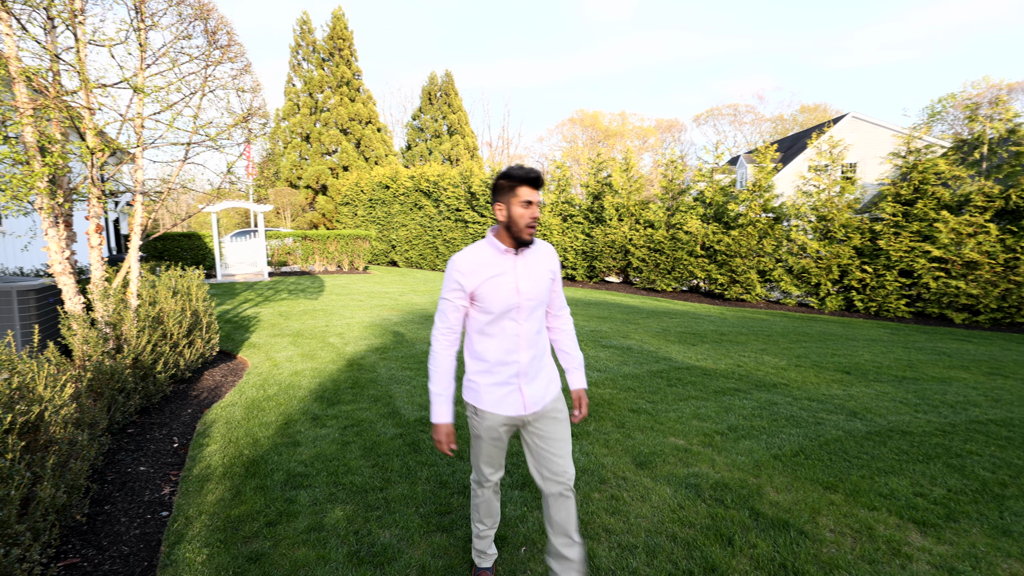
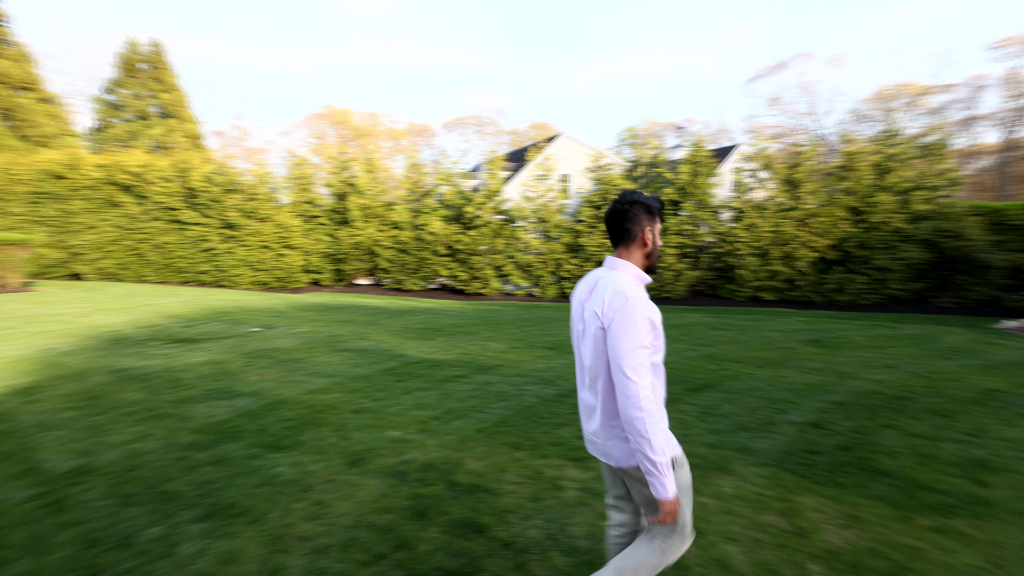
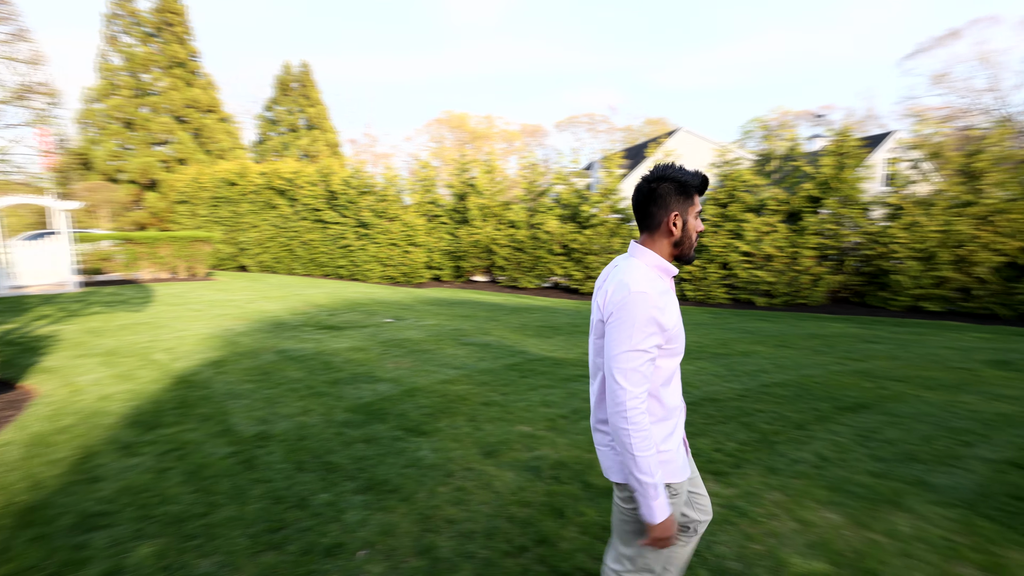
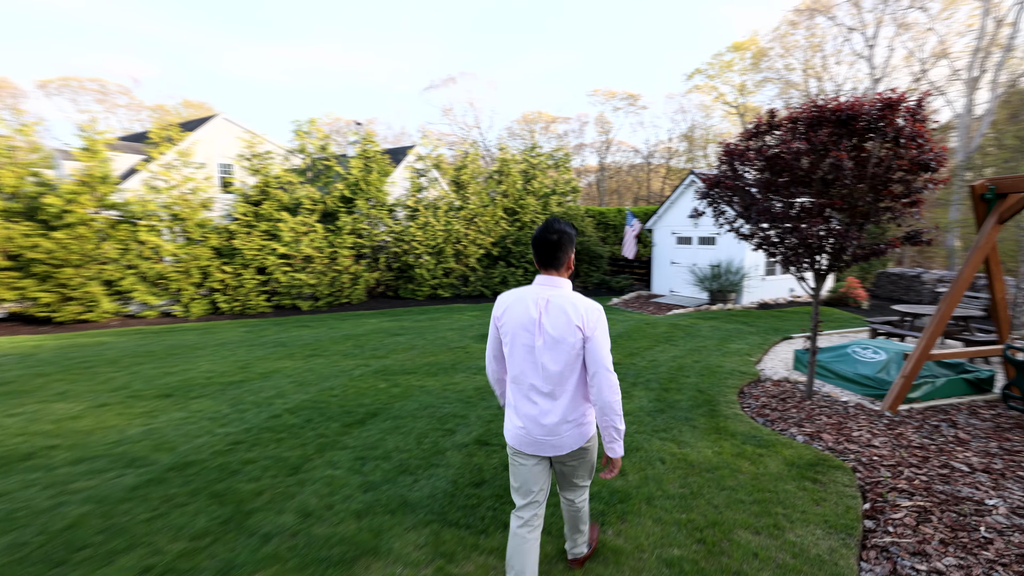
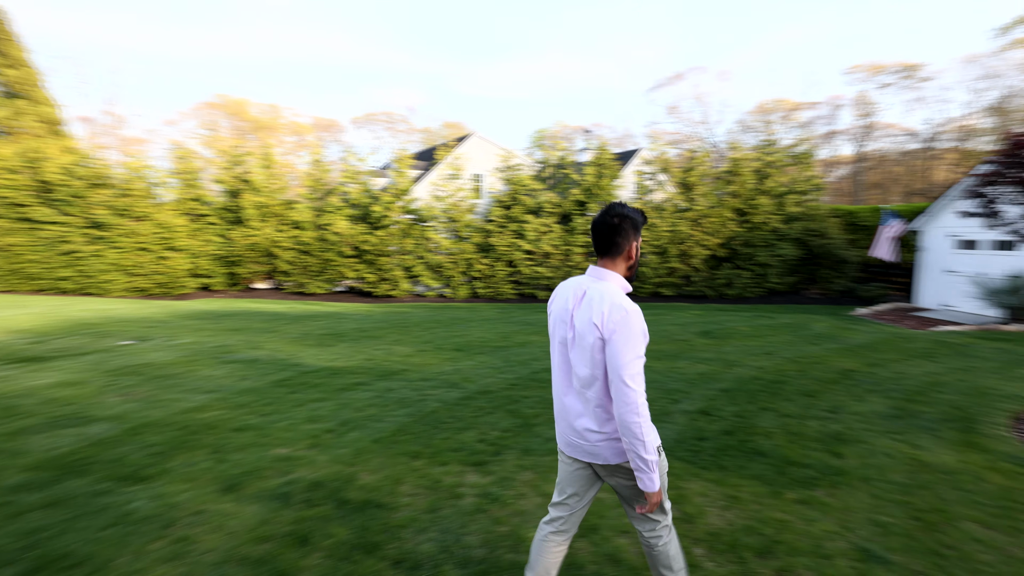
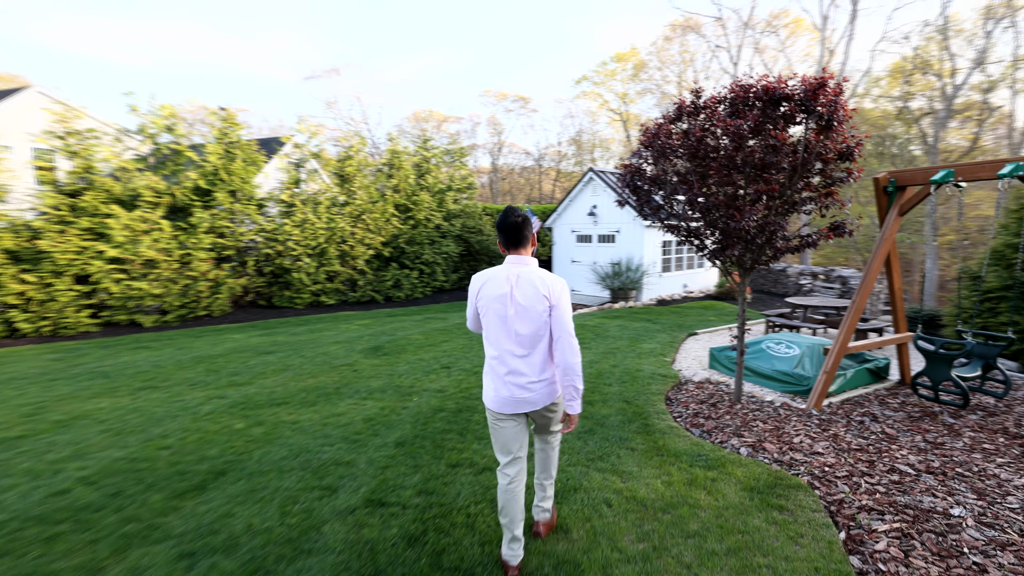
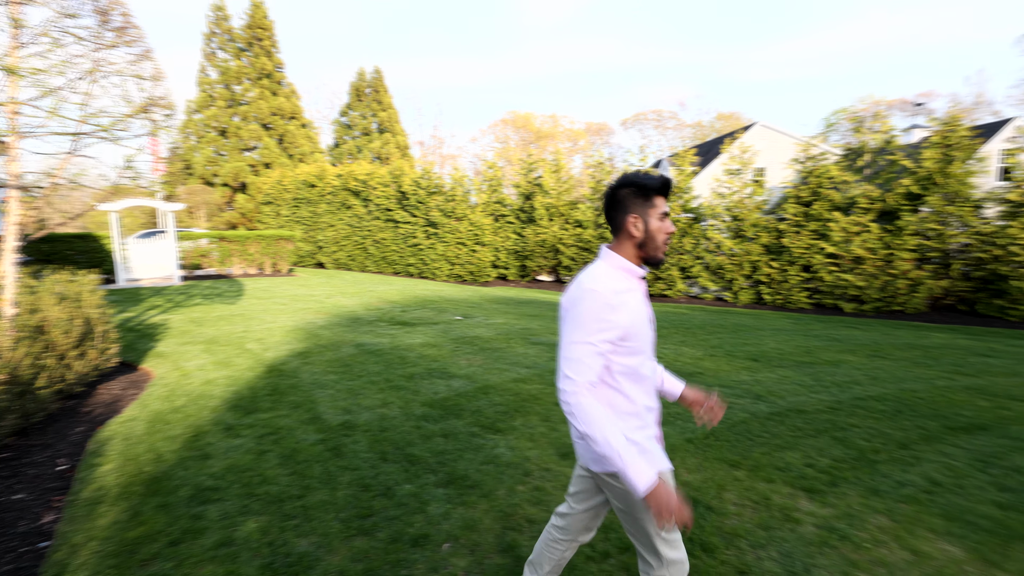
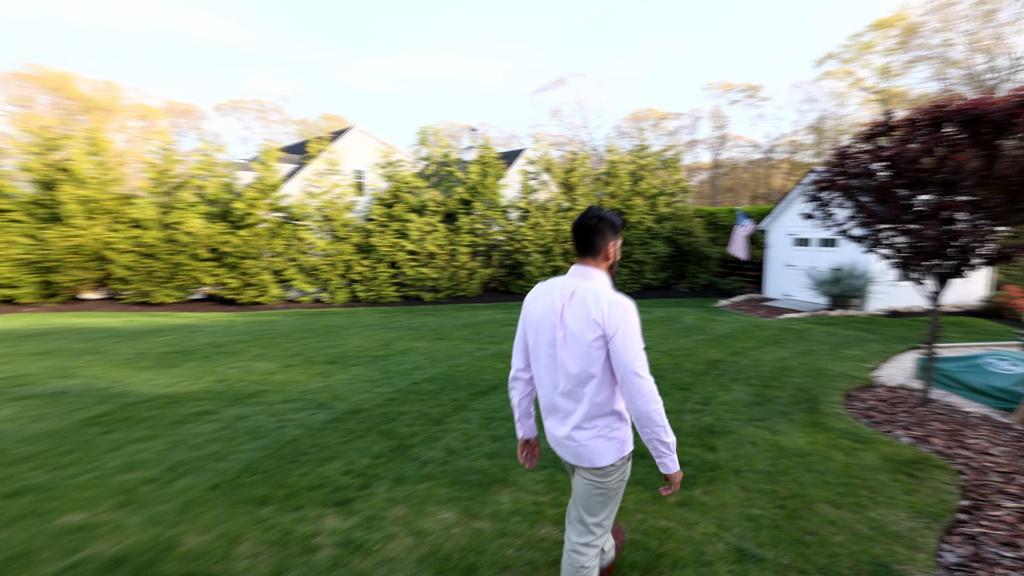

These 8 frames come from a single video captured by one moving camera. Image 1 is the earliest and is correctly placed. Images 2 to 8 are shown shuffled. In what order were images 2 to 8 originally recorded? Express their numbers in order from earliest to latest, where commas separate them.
7, 3, 2, 5, 8, 4, 6
